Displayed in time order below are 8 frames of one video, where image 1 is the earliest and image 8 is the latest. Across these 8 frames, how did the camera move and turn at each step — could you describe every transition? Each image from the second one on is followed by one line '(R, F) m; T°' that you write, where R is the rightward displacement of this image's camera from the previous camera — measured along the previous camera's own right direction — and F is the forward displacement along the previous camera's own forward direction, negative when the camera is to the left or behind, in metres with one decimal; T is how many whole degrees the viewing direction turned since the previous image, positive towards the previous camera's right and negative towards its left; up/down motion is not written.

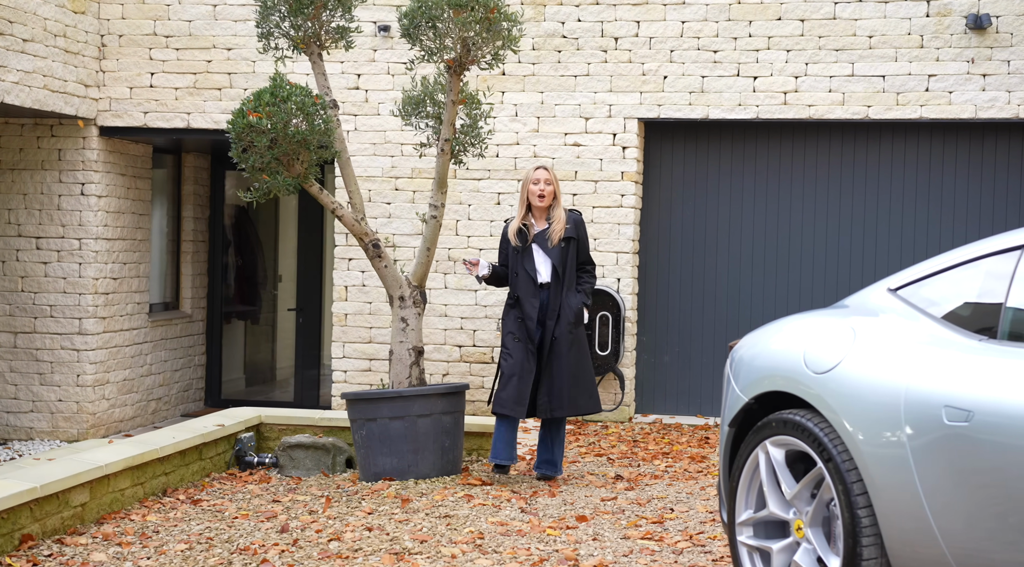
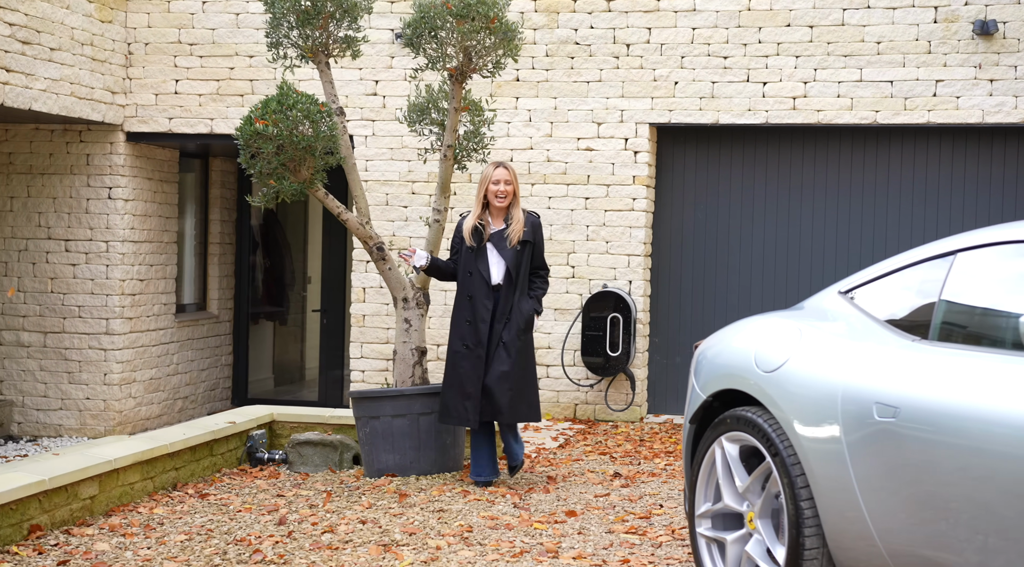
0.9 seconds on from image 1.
(+0.2, -0.2) m; -2°
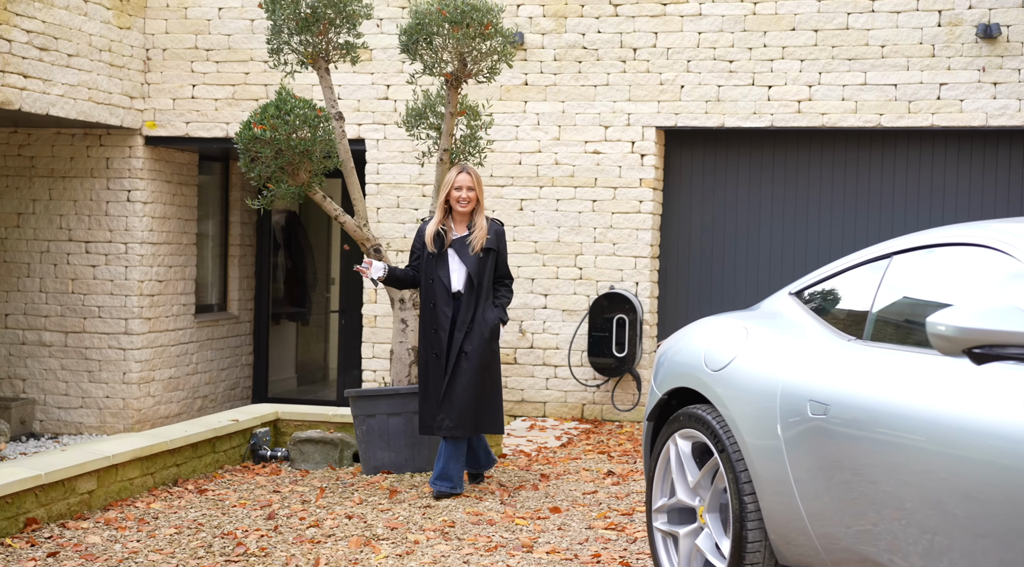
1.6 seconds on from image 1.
(+0.2, -0.1) m; -2°
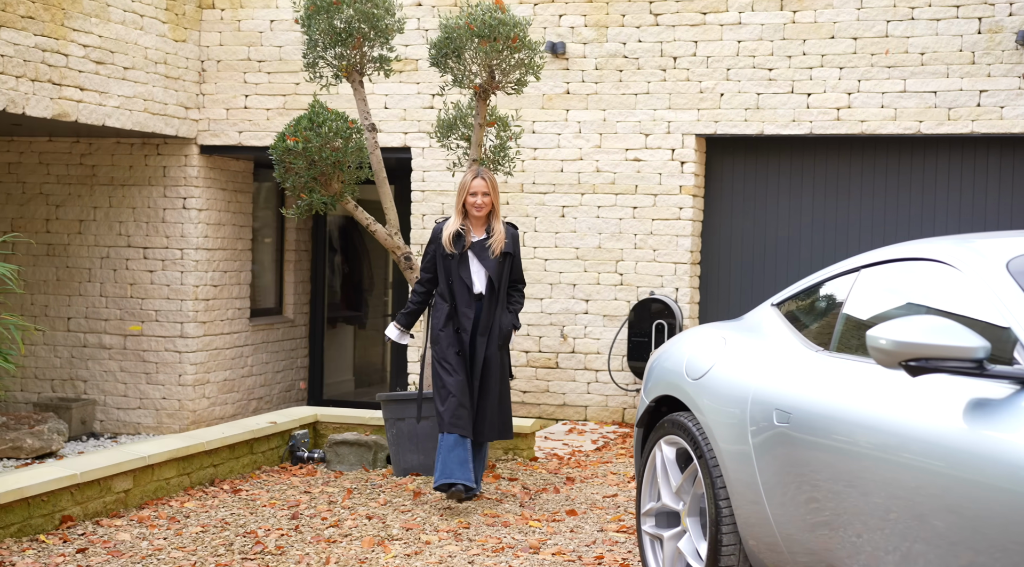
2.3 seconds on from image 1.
(+0.3, -0.2) m; -3°
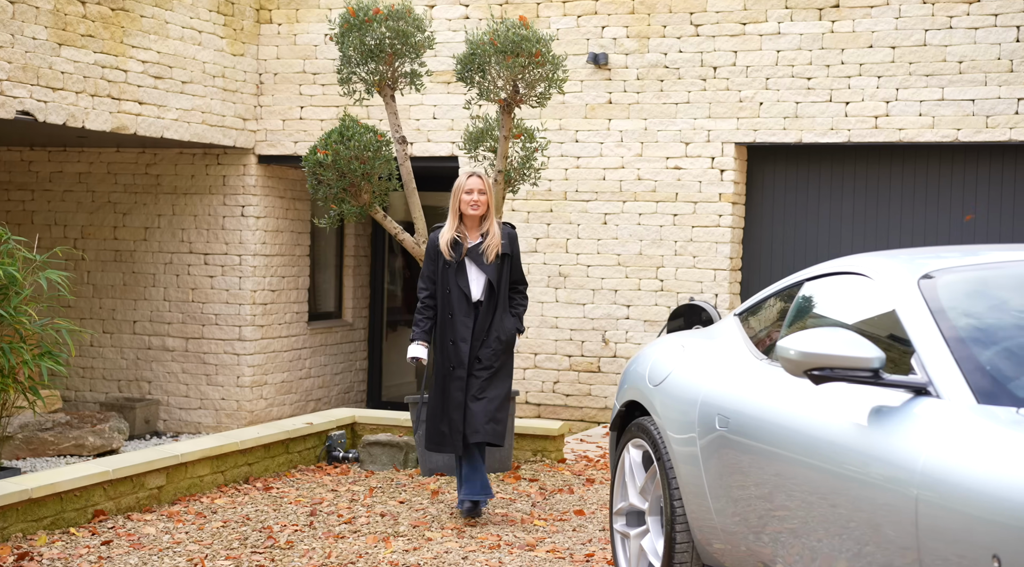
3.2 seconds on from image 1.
(+0.4, -0.2) m; -4°
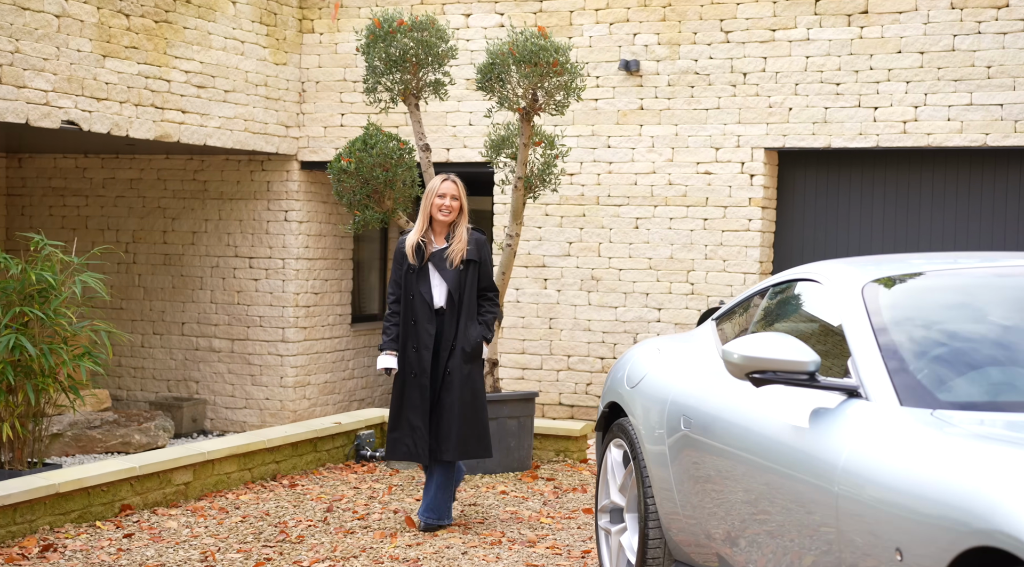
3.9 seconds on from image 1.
(+0.3, -0.2) m; -3°
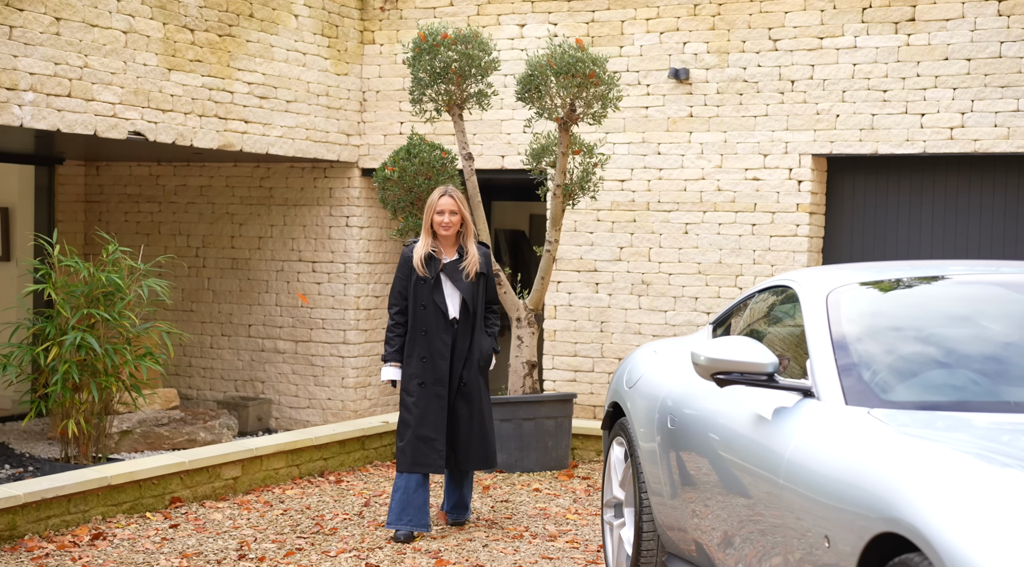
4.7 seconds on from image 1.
(+0.3, -0.2) m; -4°
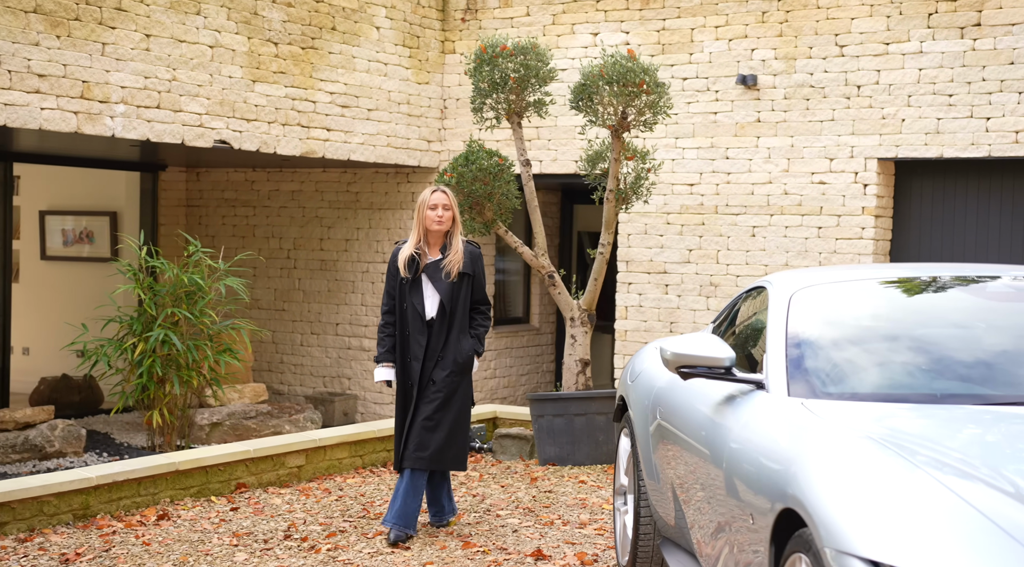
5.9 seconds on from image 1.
(+0.4, -0.3) m; -5°
